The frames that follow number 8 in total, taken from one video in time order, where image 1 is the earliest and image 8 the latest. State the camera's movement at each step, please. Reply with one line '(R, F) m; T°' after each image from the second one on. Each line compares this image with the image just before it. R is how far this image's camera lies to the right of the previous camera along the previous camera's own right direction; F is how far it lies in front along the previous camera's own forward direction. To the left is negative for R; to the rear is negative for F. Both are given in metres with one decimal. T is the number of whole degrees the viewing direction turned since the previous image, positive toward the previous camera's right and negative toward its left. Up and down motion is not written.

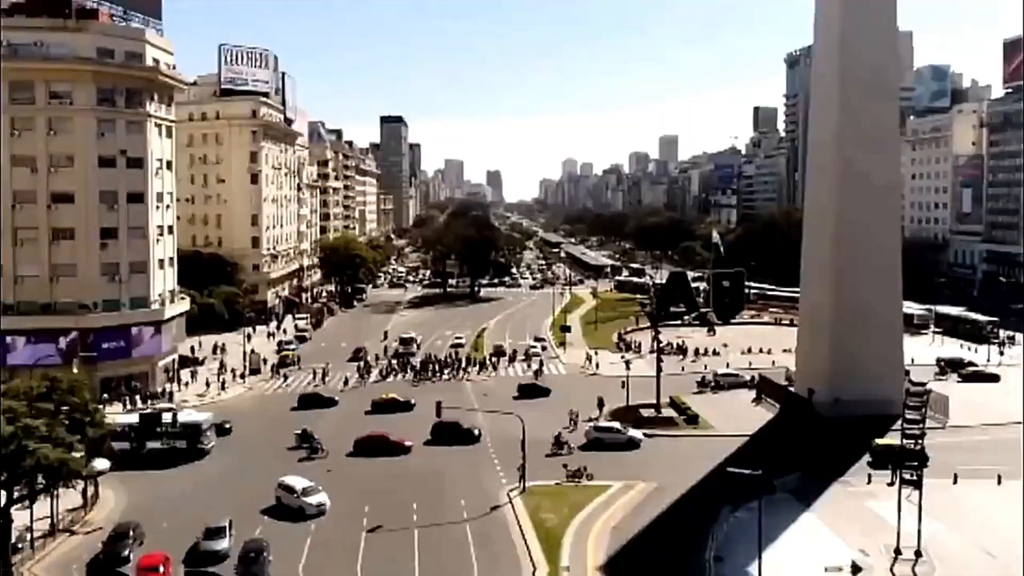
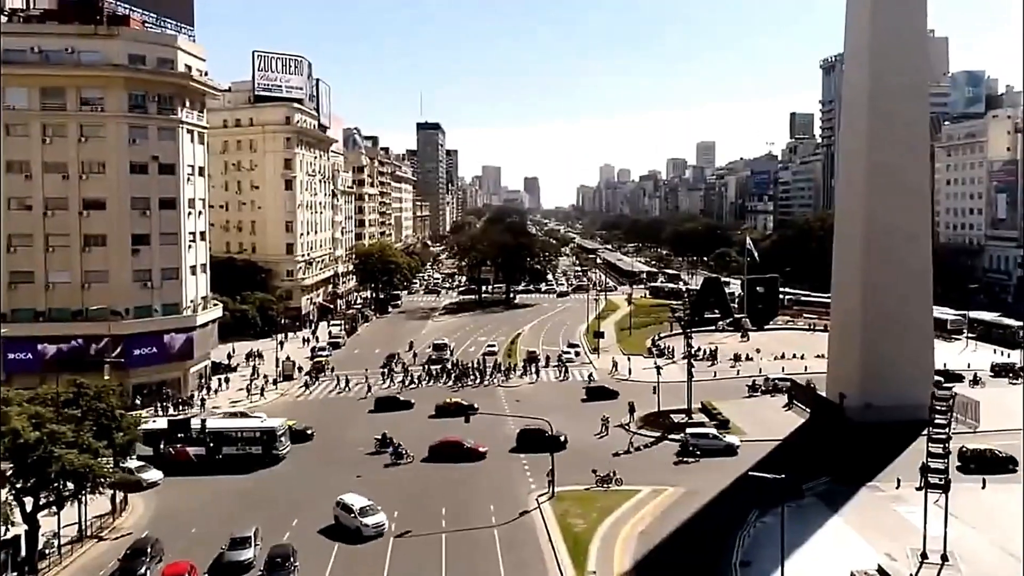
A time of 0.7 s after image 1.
(+0.5, +0.3) m; -2°
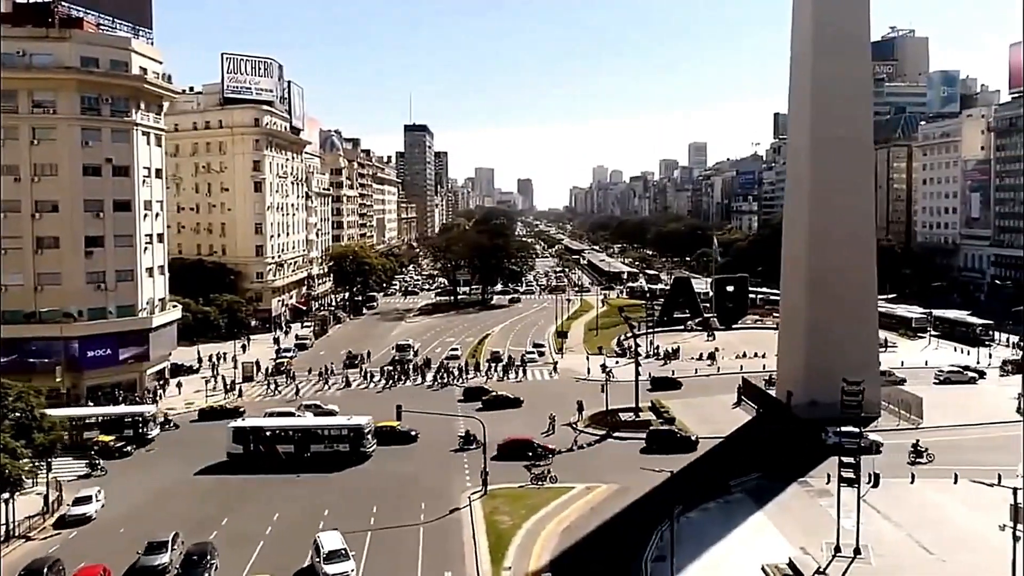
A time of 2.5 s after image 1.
(+2.4, -0.2) m; 0°
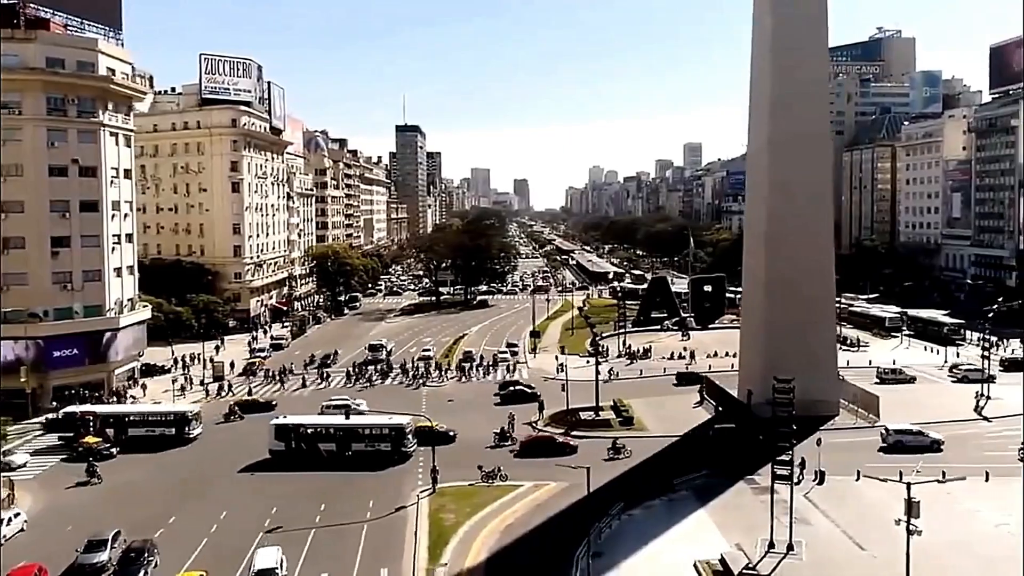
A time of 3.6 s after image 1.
(+1.8, -0.3) m; 0°
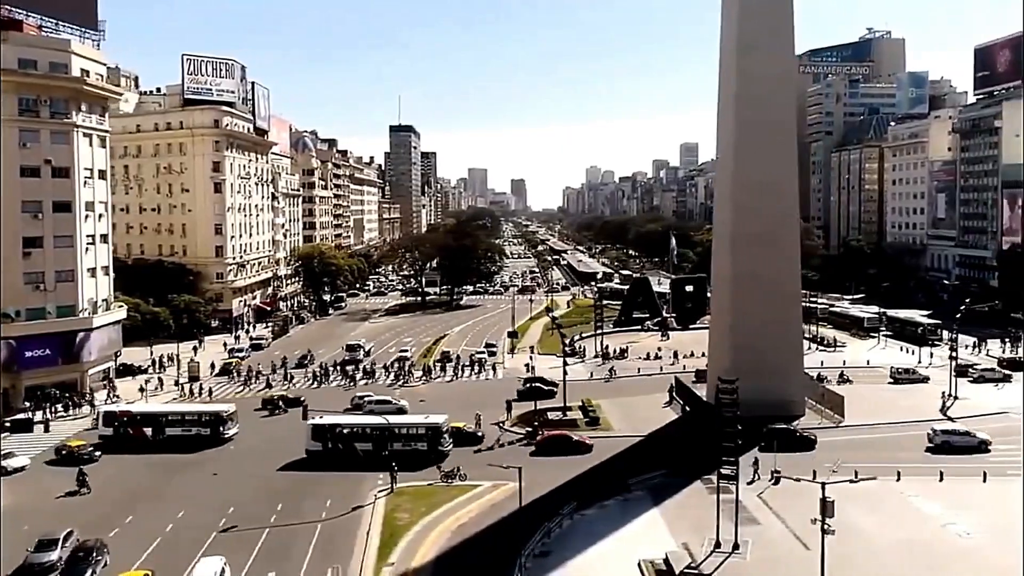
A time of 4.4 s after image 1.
(+1.5, -0.2) m; 0°
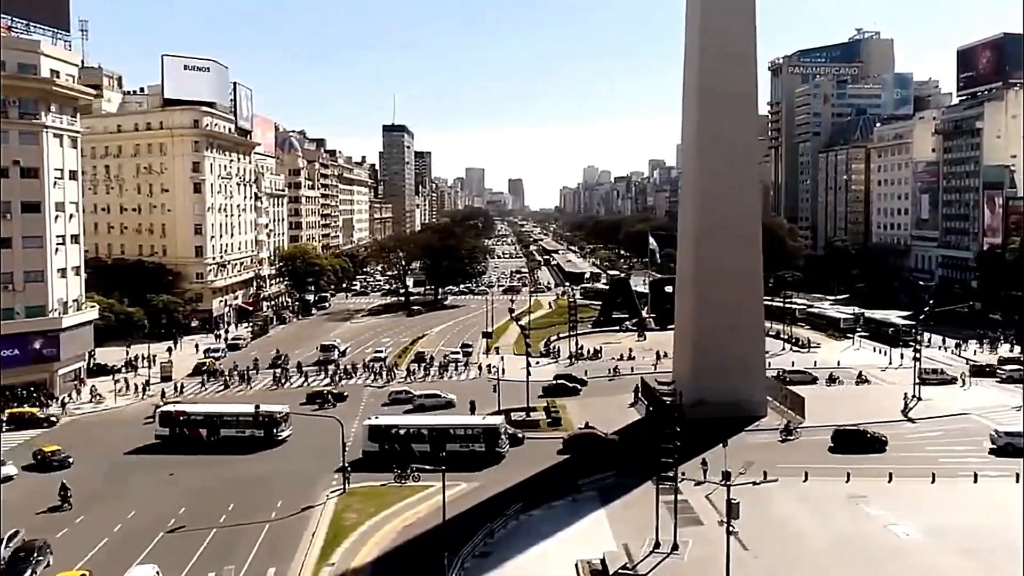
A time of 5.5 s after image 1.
(+1.7, -0.2) m; 0°
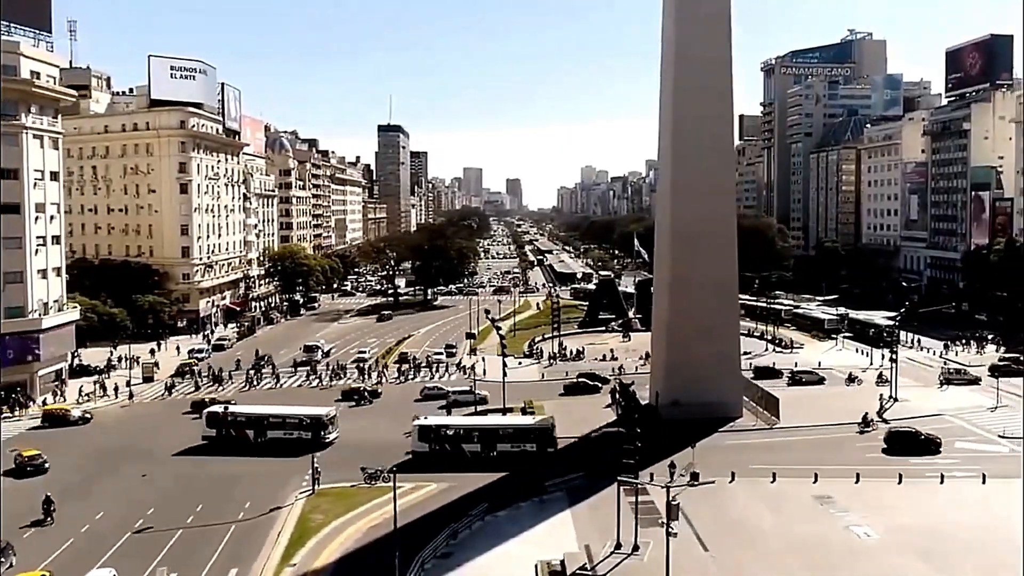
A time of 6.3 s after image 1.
(+1.1, -0.1) m; 0°
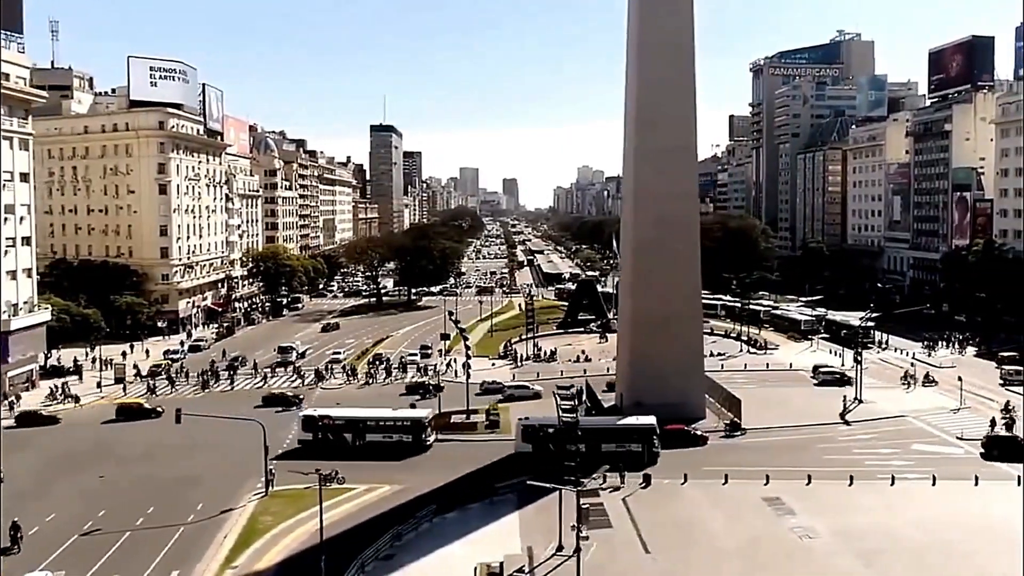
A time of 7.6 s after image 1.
(+1.7, -0.1) m; 0°
